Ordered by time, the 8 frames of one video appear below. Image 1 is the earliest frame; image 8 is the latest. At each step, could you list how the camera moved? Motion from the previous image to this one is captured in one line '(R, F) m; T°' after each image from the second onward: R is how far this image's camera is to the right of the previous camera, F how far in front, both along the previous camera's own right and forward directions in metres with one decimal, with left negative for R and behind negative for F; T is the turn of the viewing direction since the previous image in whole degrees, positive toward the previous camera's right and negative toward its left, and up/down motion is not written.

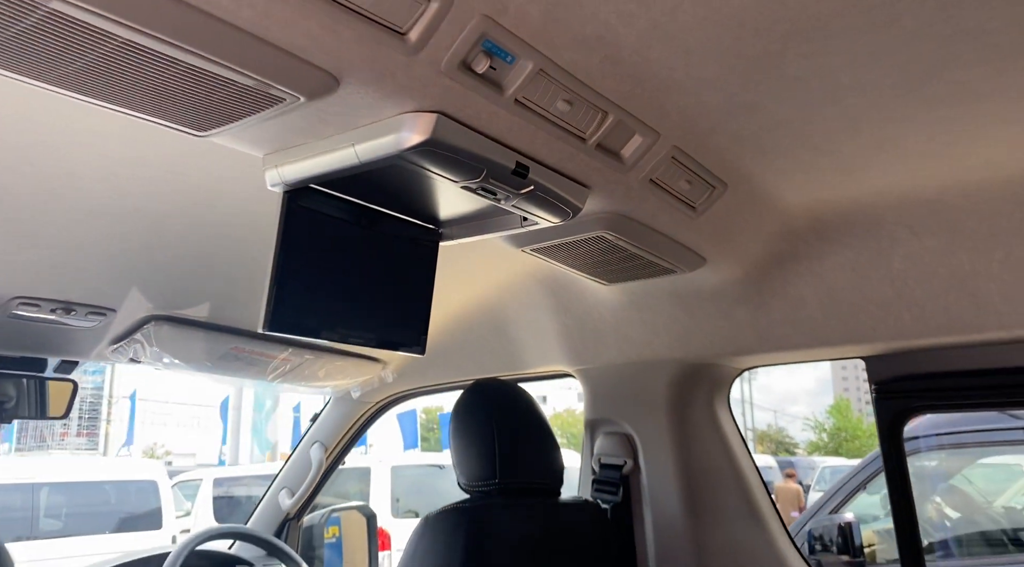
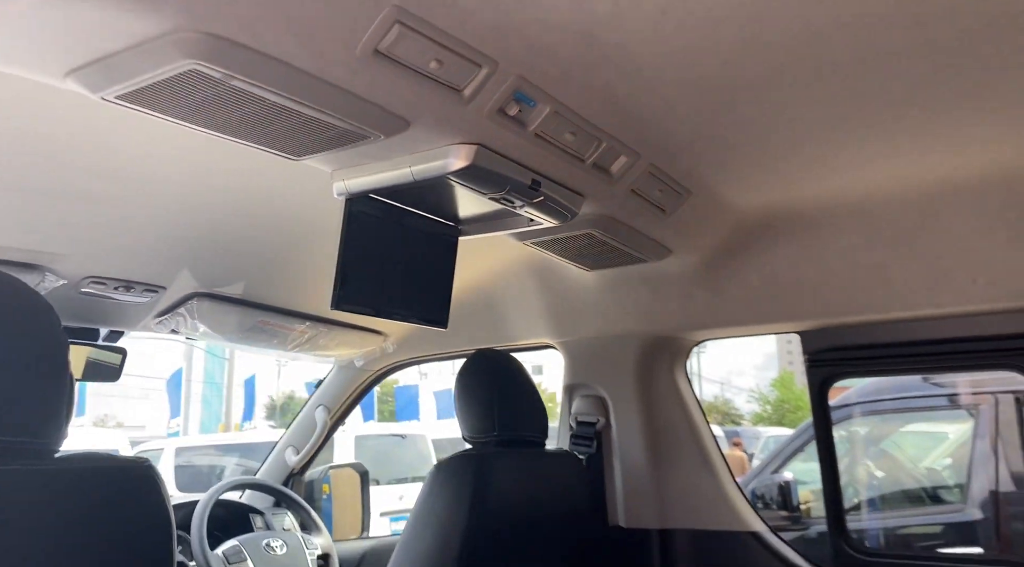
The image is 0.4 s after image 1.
(-0.1, -0.3) m; +3°
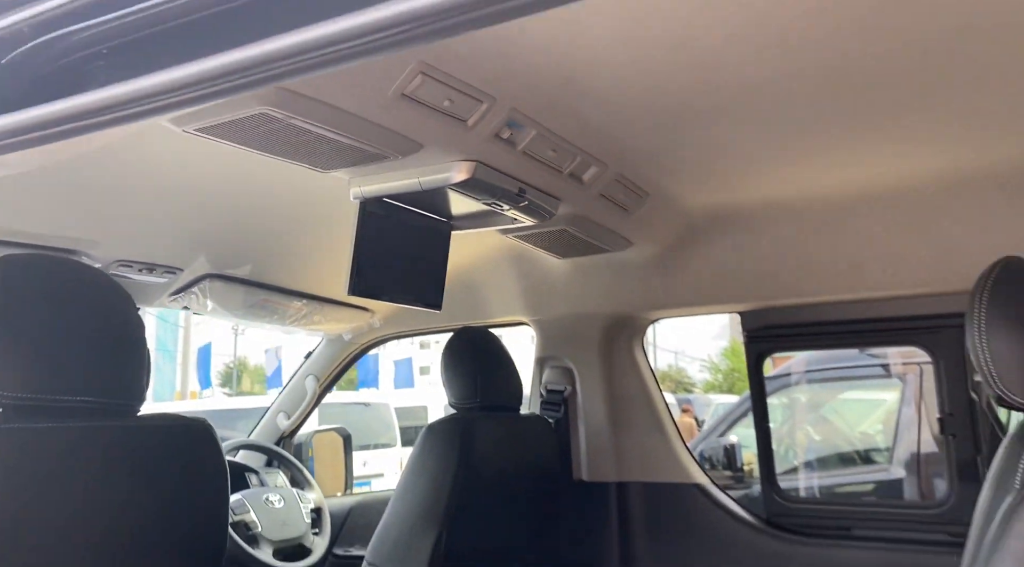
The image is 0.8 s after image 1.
(-0.1, -0.3) m; +3°
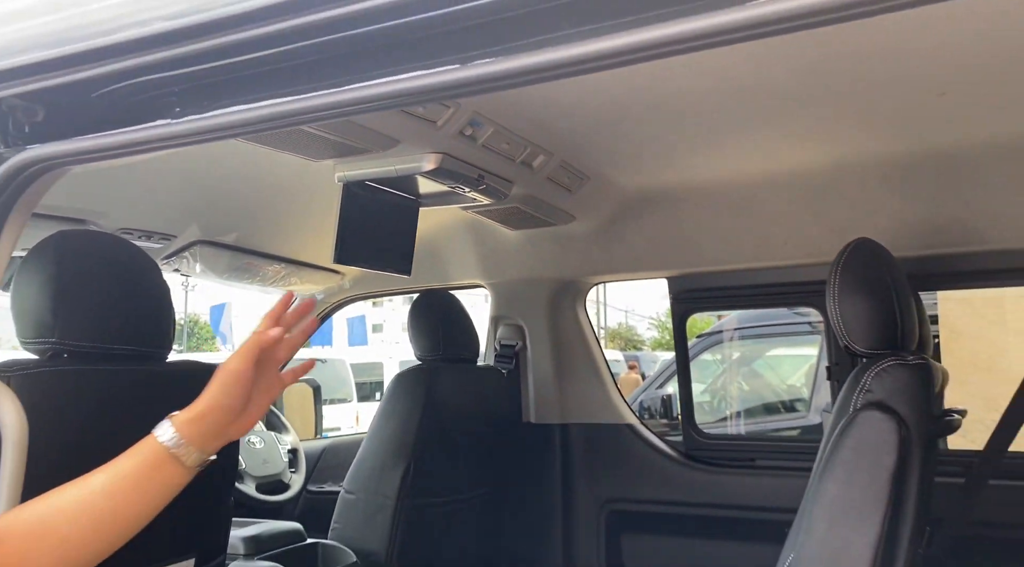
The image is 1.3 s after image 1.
(0.0, -0.4) m; +3°
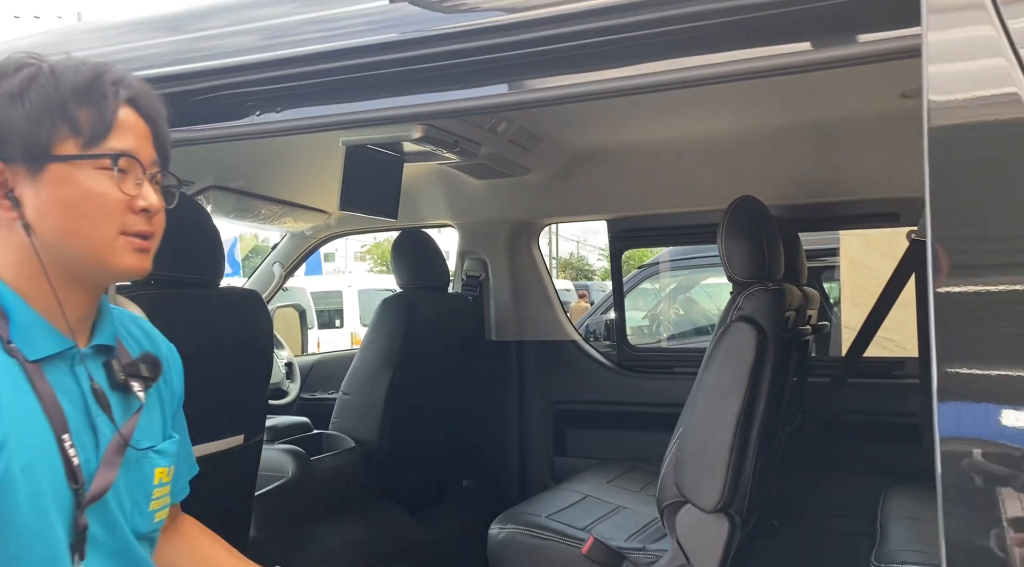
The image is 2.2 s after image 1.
(-0.1, -0.6) m; +3°
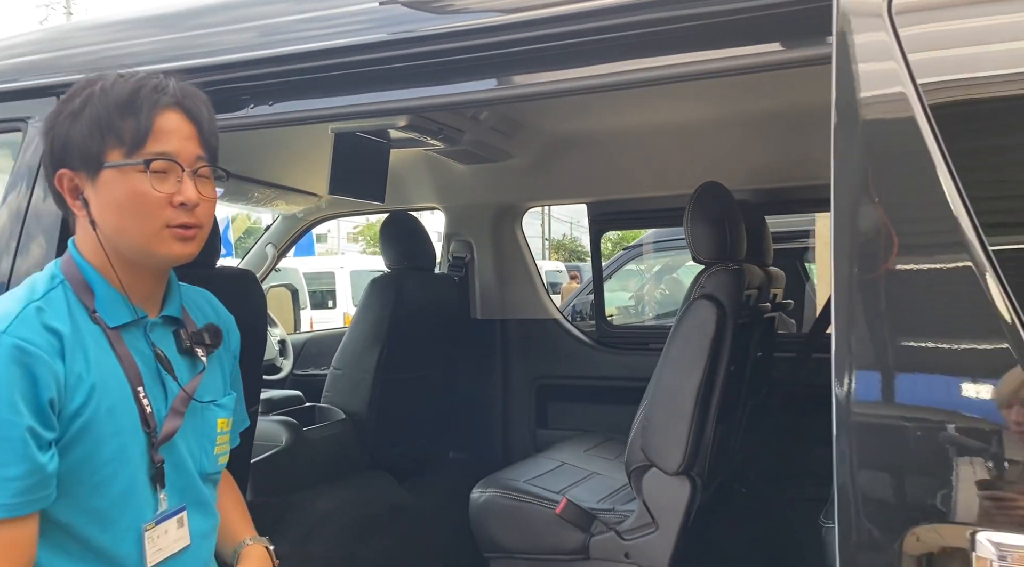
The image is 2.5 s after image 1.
(0.0, -0.2) m; 0°
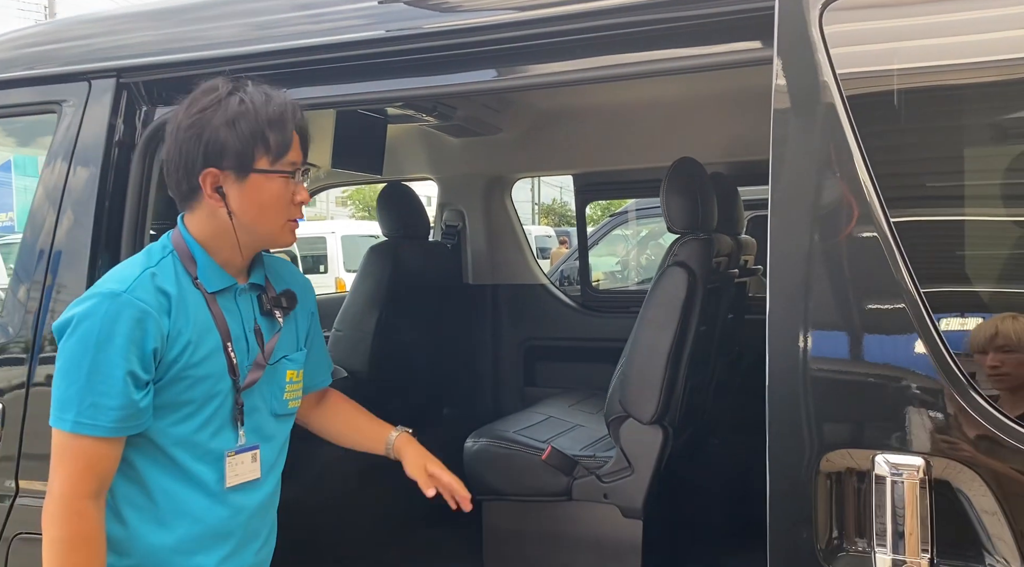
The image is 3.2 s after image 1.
(0.0, -0.2) m; +1°
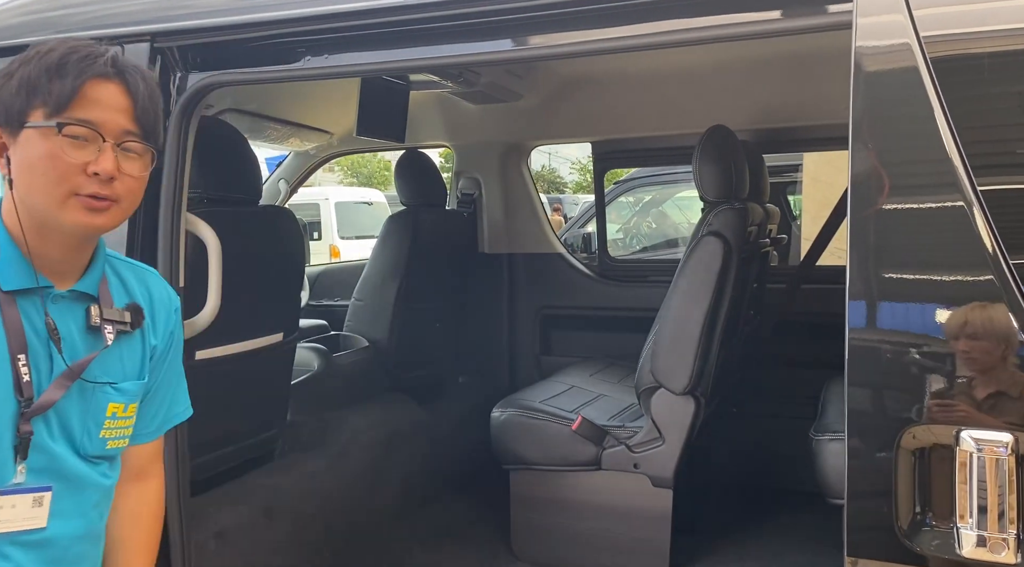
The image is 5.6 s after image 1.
(-0.1, 0.0) m; +1°
